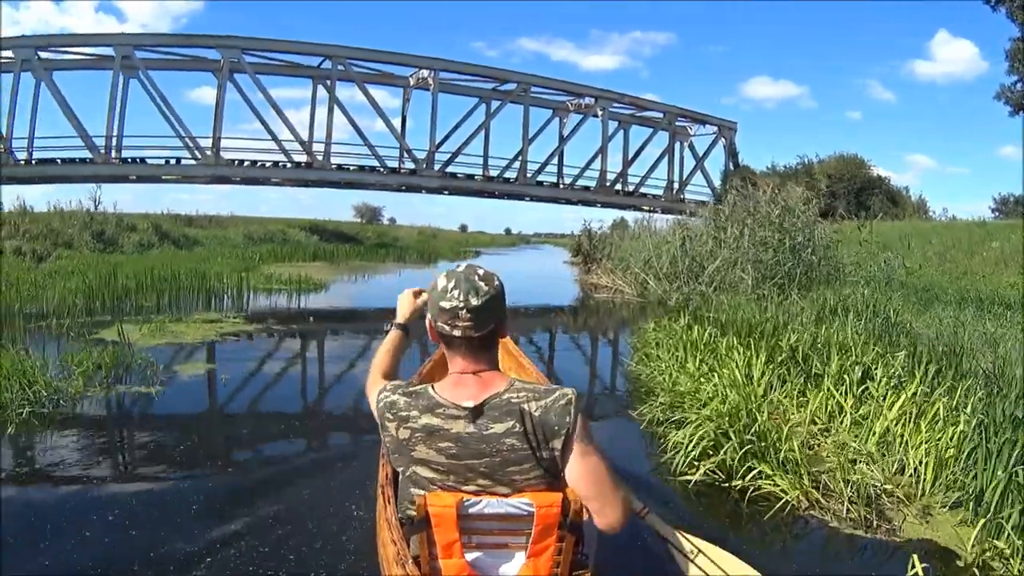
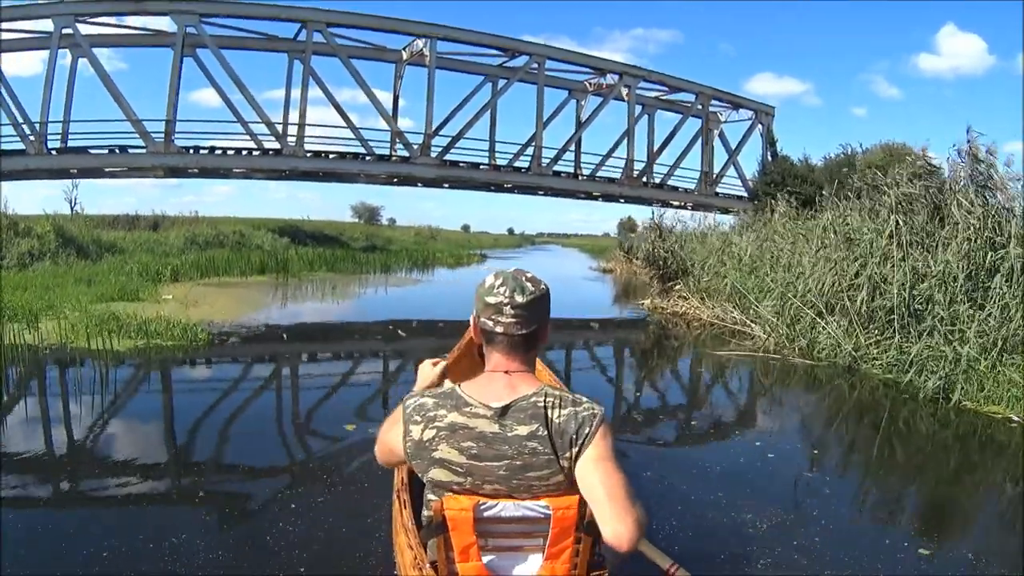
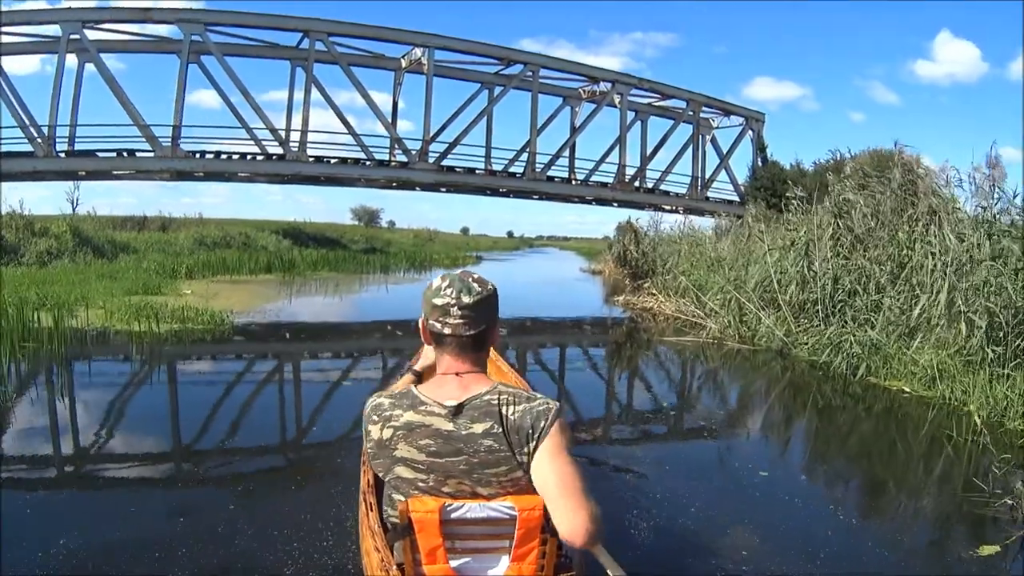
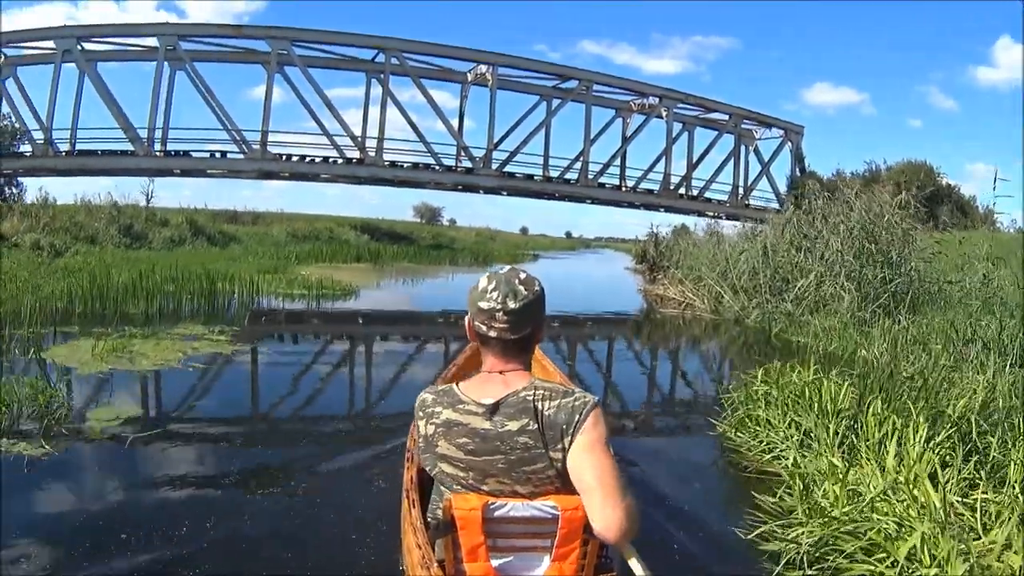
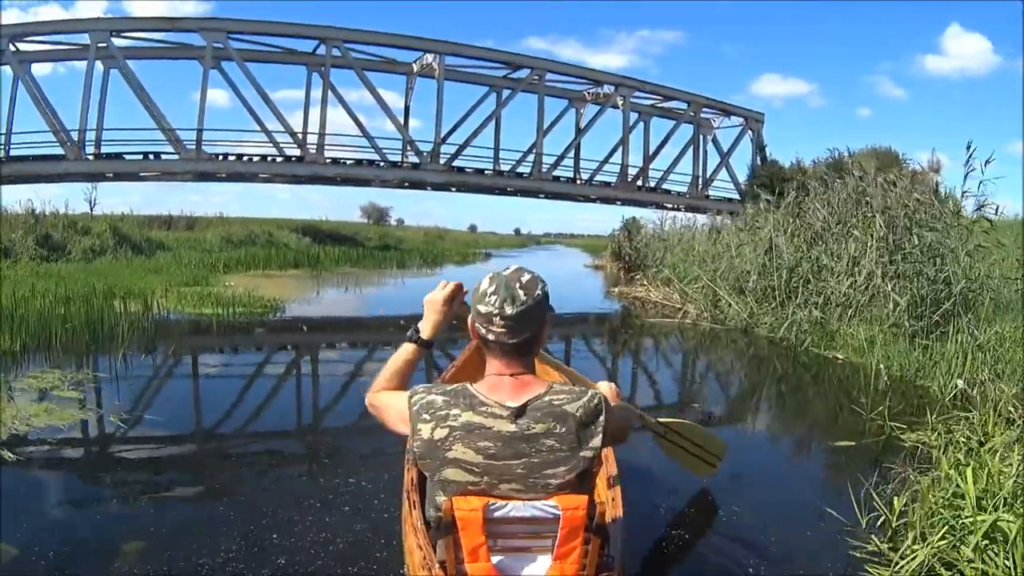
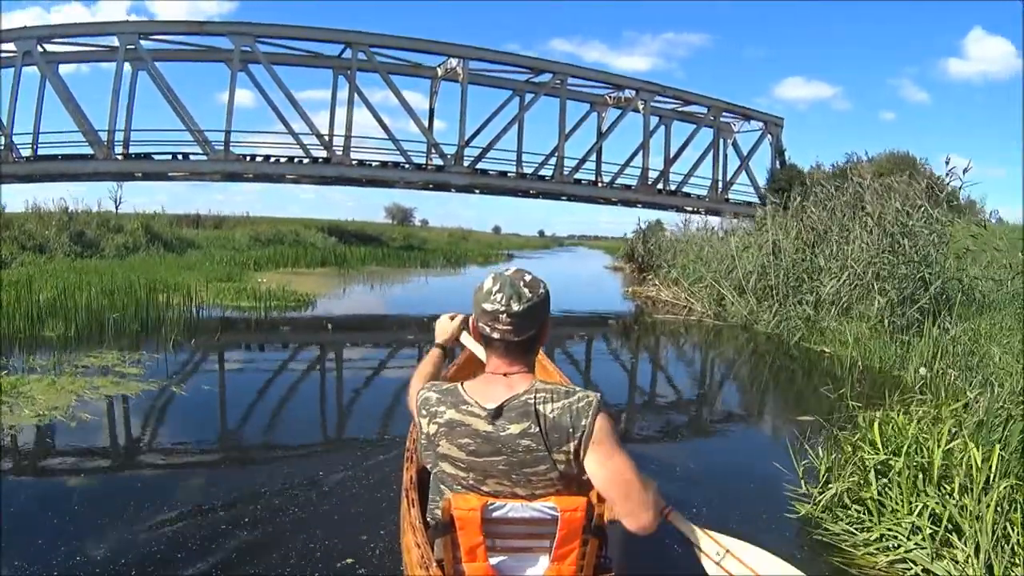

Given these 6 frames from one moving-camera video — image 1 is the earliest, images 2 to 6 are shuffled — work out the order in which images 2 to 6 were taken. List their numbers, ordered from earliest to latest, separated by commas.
4, 6, 5, 3, 2
